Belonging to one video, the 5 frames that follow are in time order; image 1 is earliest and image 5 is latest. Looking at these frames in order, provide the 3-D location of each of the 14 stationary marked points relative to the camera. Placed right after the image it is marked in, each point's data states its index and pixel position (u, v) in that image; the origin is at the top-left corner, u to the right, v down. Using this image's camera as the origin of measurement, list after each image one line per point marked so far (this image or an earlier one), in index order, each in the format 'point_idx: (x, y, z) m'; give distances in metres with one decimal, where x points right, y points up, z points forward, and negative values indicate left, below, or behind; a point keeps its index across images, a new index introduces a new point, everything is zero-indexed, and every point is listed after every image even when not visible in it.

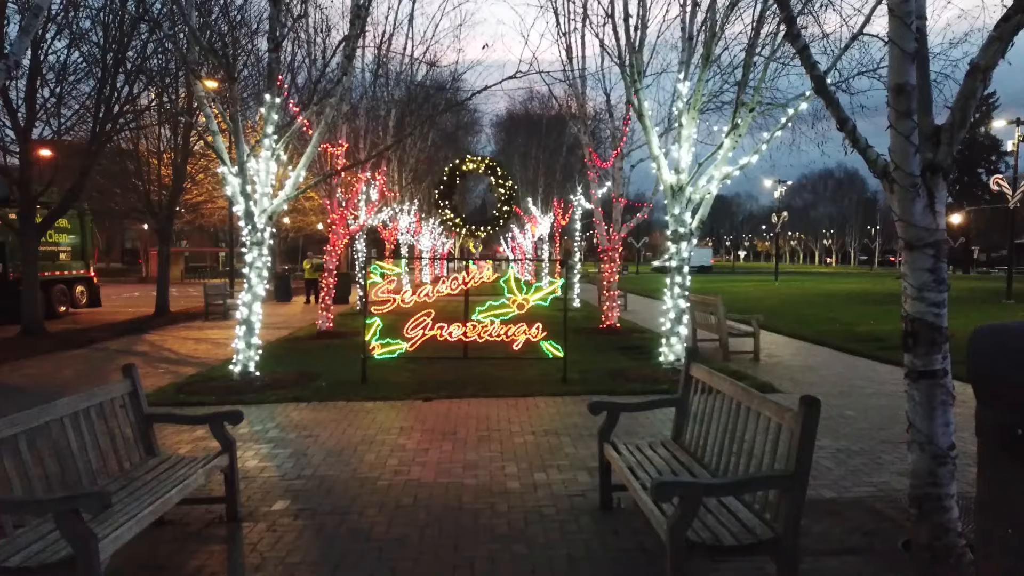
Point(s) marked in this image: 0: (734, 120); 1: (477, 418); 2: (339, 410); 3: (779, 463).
0: (+2.0, +1.5, +13.9) m
1: (-0.2, -0.9, +10.6) m
2: (-1.2, -0.9, +11.3) m
3: (+0.8, -0.5, +4.8) m
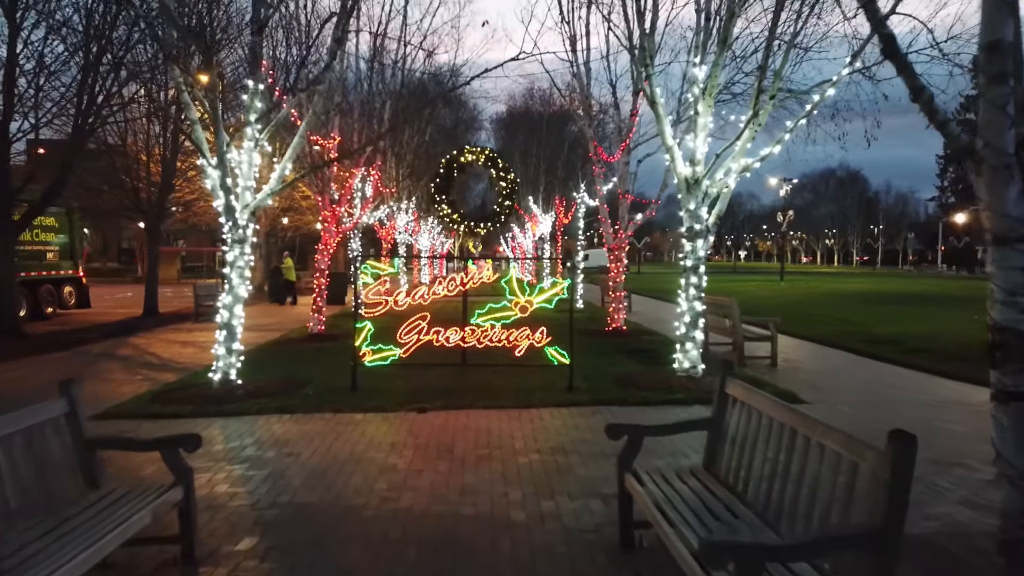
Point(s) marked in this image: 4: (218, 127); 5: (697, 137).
0: (+2.0, +1.5, +12.9) m
1: (-0.2, -0.9, +9.7) m
2: (-1.2, -0.9, +10.3) m
3: (+0.8, -0.5, +3.8) m
4: (-2.2, +1.2, +11.8) m
5: (+1.4, +1.2, +12.2) m
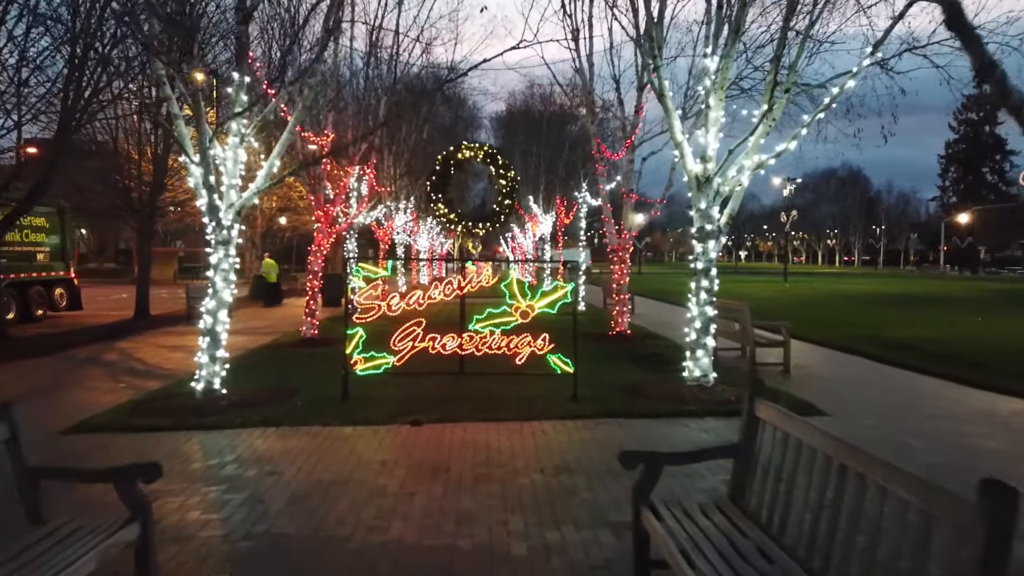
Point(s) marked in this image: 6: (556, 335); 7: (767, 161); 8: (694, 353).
0: (+2.0, +1.4, +12.2) m
1: (-0.2, -0.9, +9.0) m
2: (-1.2, -0.9, +9.6) m
3: (+0.8, -0.6, +3.2) m
4: (-2.2, +1.2, +11.1) m
5: (+1.4, +1.1, +11.5) m
6: (+0.5, -0.5, +17.1) m
7: (+1.9, +0.9, +11.8) m
8: (+1.4, -0.5, +11.7) m
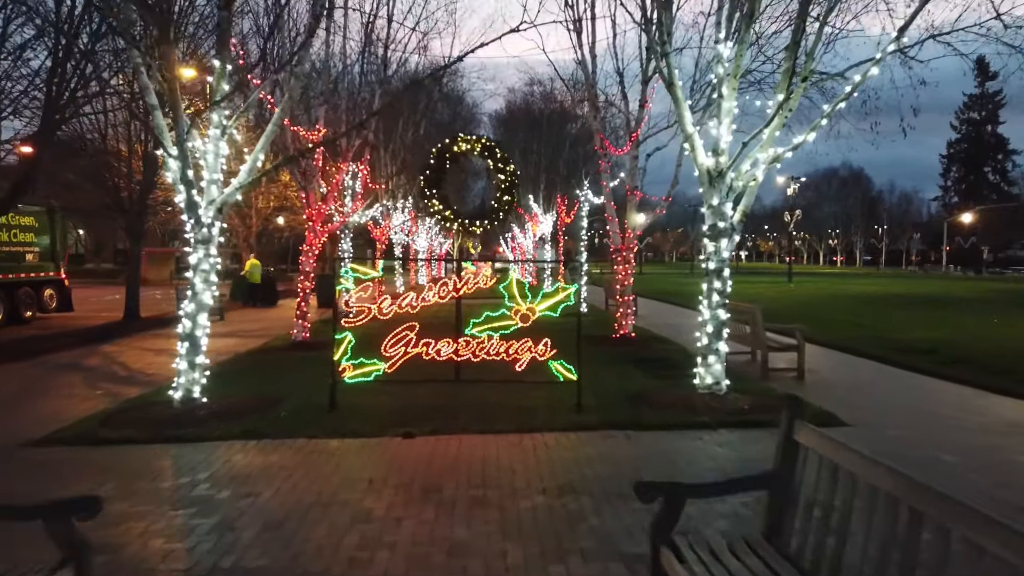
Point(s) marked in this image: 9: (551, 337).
0: (+2.0, +1.4, +11.5) m
1: (-0.2, -0.9, +8.2) m
2: (-1.2, -0.9, +8.9) m
3: (+0.8, -0.6, +2.4) m
4: (-2.2, +1.2, +10.4) m
5: (+1.4, +1.1, +10.8) m
6: (+0.5, -0.5, +16.4) m
7: (+1.9, +0.9, +11.0) m
8: (+1.4, -0.5, +11.0) m
9: (+0.4, -0.5, +16.7) m
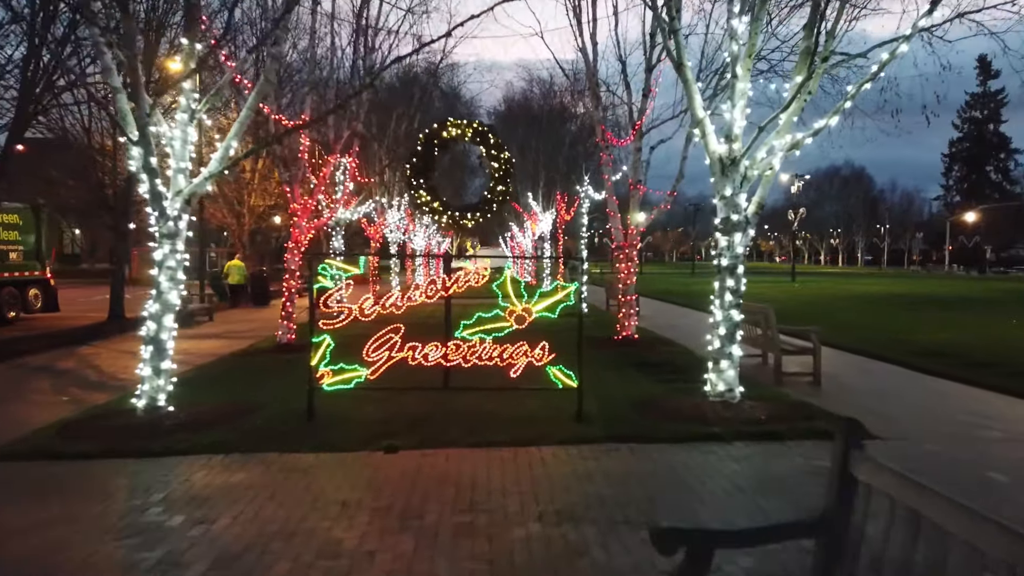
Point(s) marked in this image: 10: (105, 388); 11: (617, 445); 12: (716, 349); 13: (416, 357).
0: (+1.9, +1.4, +10.6) m
1: (-0.3, -0.9, +7.3) m
2: (-1.3, -0.9, +8.0) m
3: (+0.8, -0.6, +1.5) m
4: (-2.2, +1.2, +9.5) m
5: (+1.4, +1.1, +9.9) m
6: (+0.4, -0.5, +15.5) m
7: (+1.9, +0.9, +10.1) m
8: (+1.3, -0.5, +10.1) m
9: (+0.4, -0.5, +15.8) m
10: (-3.5, -0.9, +13.6) m
11: (+0.6, -0.9, +8.7) m
12: (+1.3, -0.4, +10.0) m
13: (-0.6, -0.4, +9.5) m
